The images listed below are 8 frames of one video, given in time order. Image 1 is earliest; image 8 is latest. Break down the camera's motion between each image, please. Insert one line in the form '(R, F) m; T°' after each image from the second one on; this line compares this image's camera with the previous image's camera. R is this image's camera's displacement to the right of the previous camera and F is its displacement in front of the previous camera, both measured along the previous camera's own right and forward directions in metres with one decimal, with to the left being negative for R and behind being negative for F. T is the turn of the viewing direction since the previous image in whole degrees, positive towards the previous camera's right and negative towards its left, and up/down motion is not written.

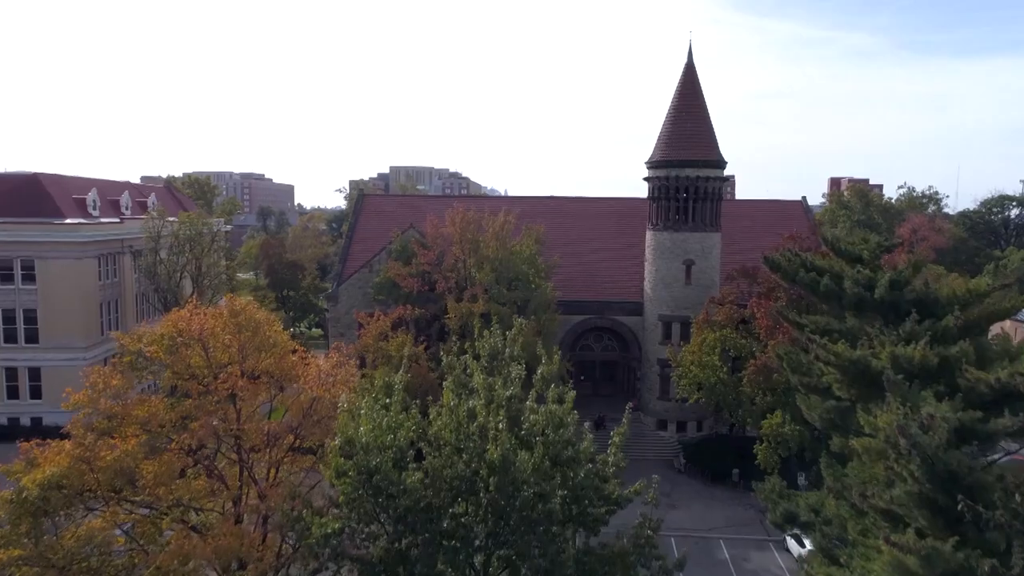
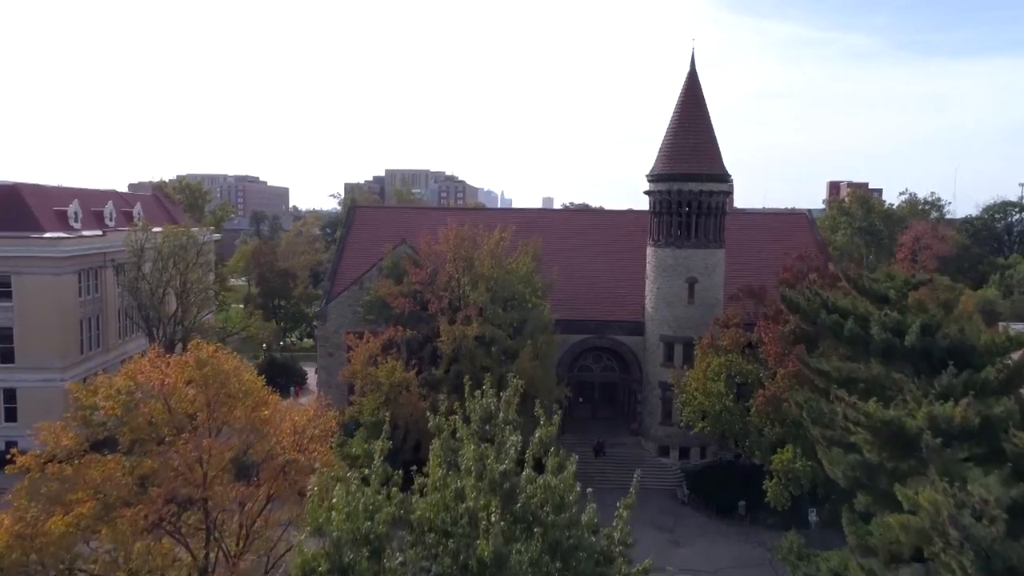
(0.0, +1.1) m; 0°
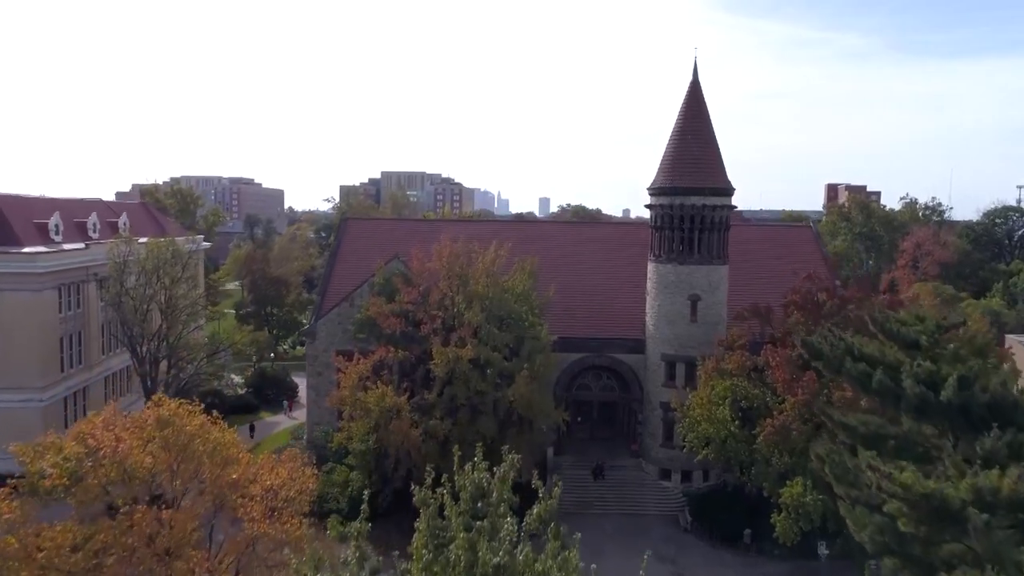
(0.0, +1.0) m; 0°
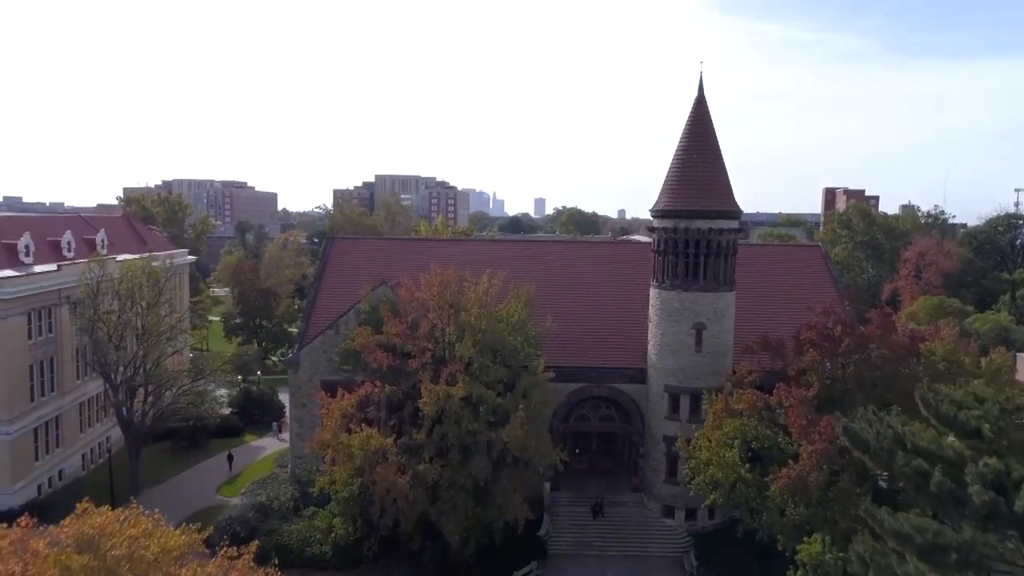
(0.0, +1.5) m; 0°
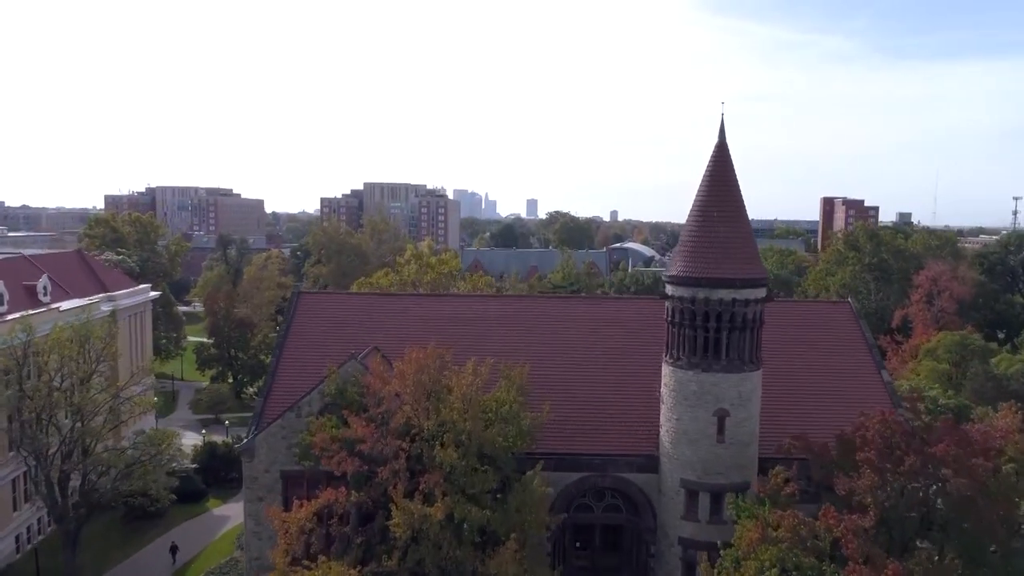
(0.0, +3.6) m; +1°
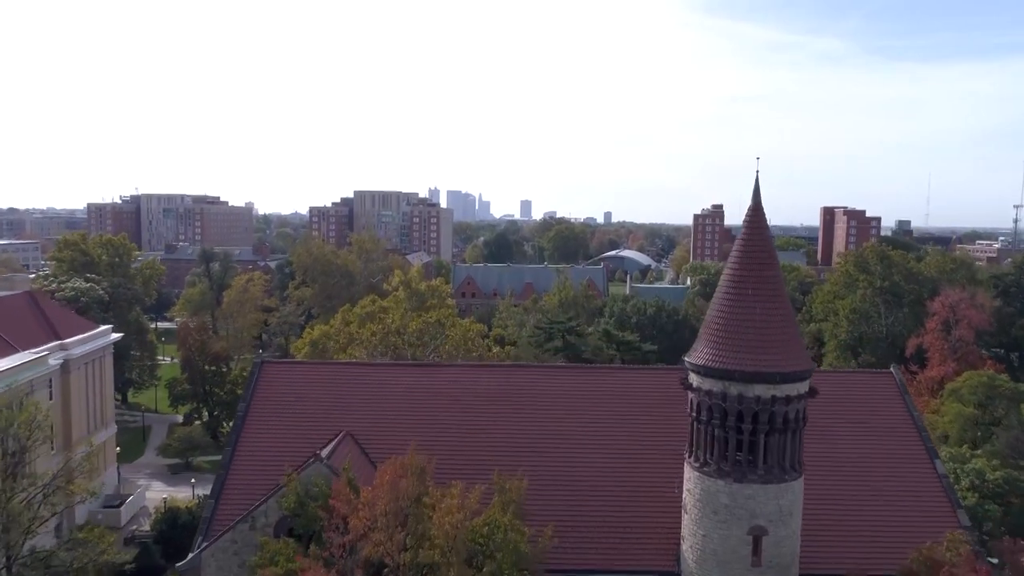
(0.0, +3.5) m; 0°
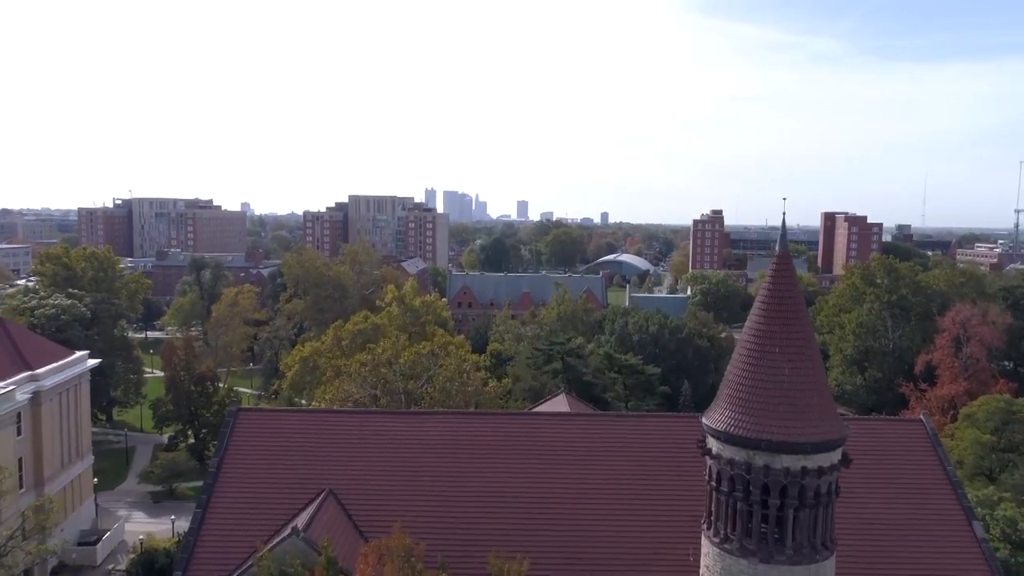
(0.0, +1.9) m; 0°
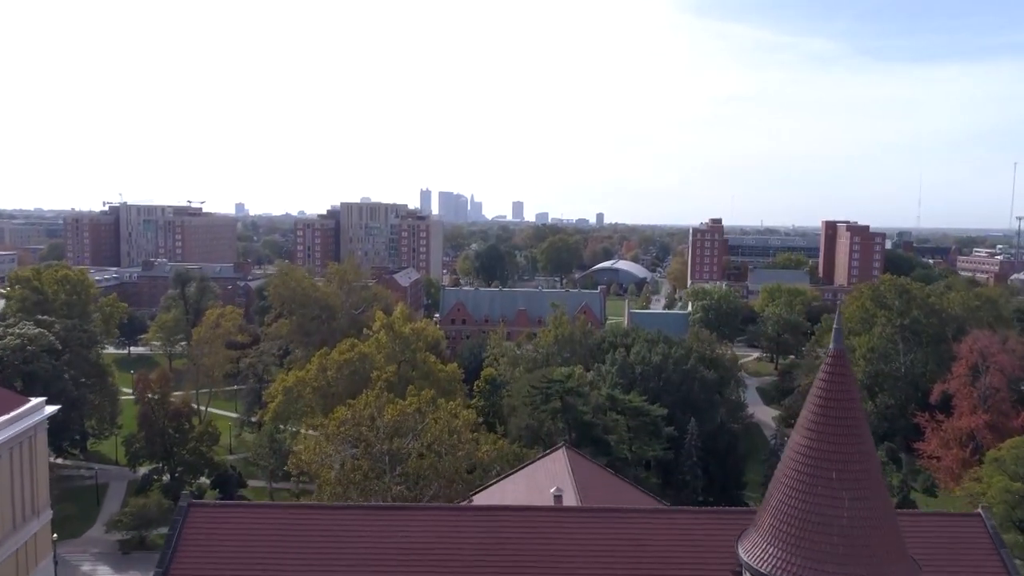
(0.0, +3.0) m; 0°
